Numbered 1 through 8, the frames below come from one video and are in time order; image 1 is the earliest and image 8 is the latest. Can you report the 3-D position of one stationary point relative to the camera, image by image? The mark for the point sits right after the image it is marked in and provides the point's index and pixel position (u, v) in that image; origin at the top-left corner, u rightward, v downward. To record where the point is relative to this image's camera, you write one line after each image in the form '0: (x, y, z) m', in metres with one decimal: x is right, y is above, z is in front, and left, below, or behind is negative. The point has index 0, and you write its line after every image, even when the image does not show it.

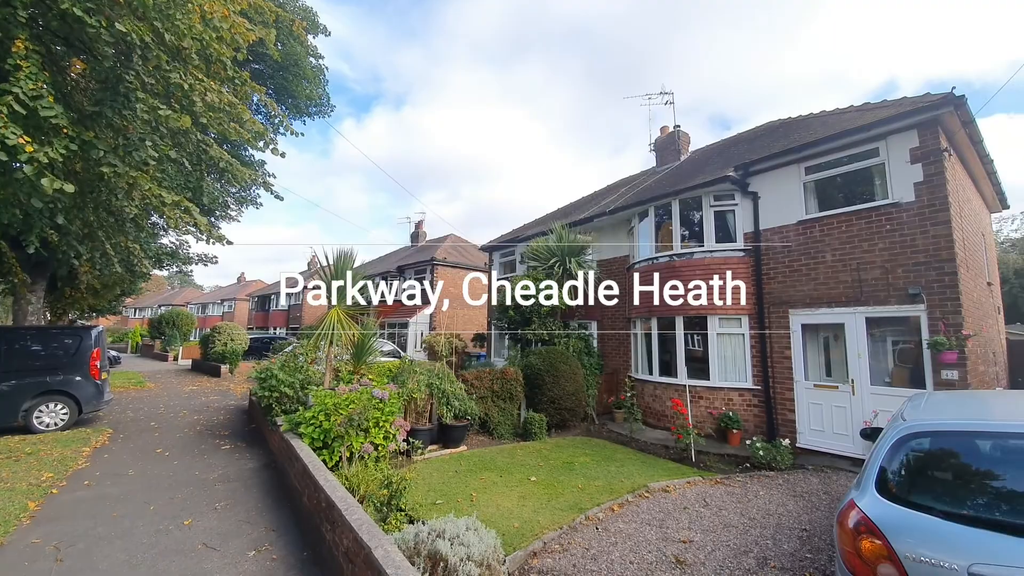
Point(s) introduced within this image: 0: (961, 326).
0: (+7.1, -0.6, +6.4) m
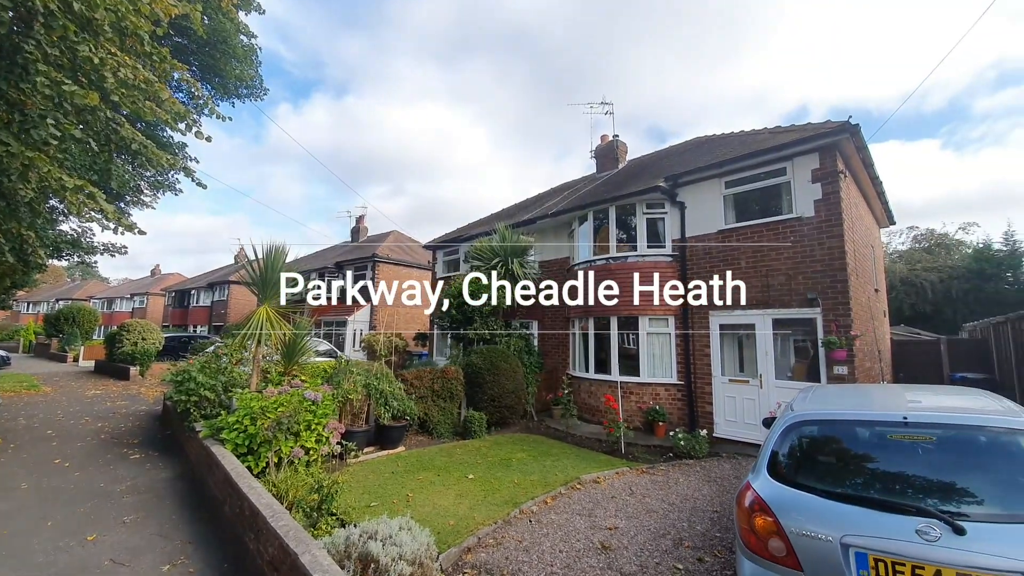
0: (+6.1, -0.7, +7.4) m
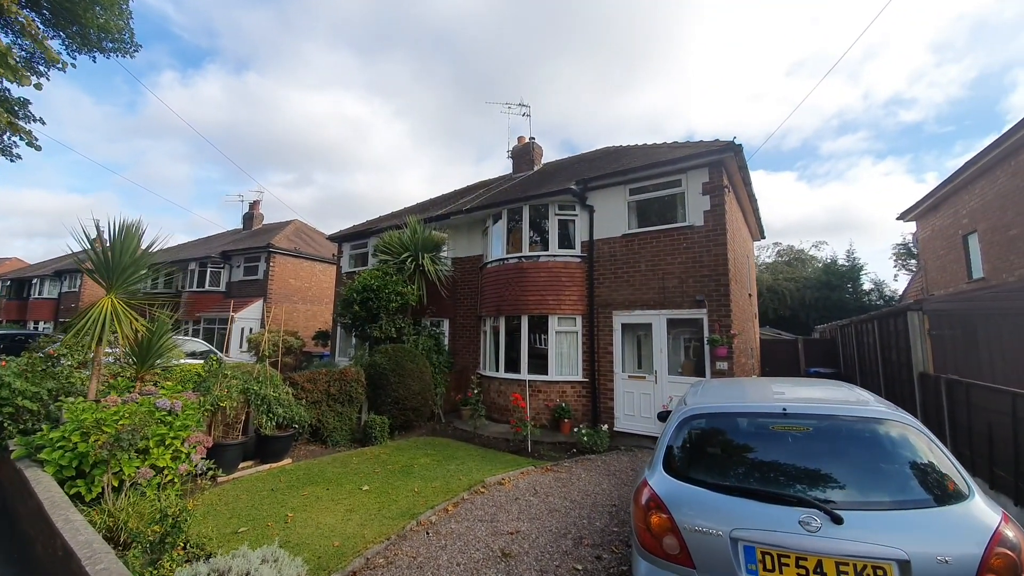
0: (+4.3, -0.8, +8.2) m
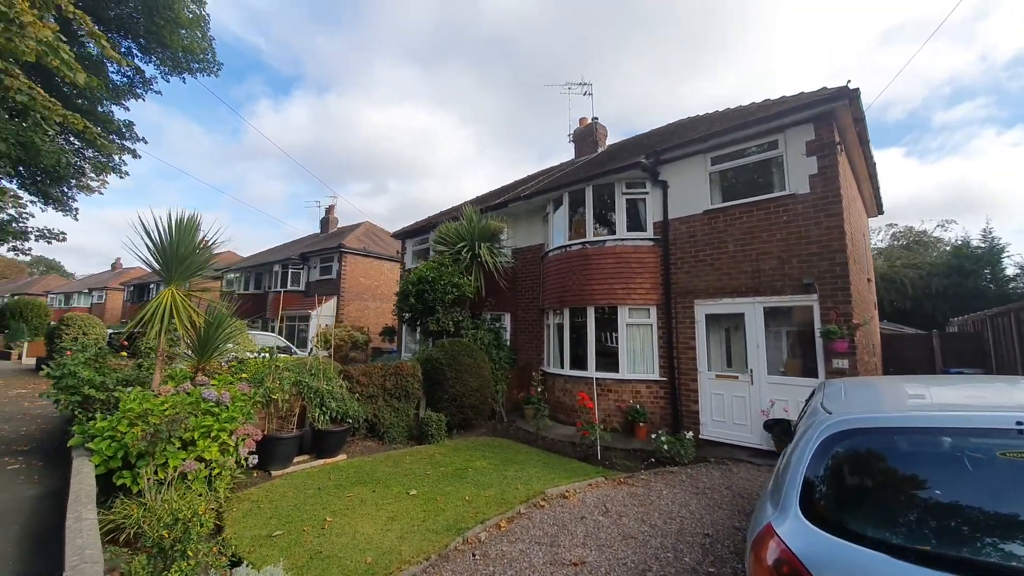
0: (+5.4, -0.4, +6.6) m
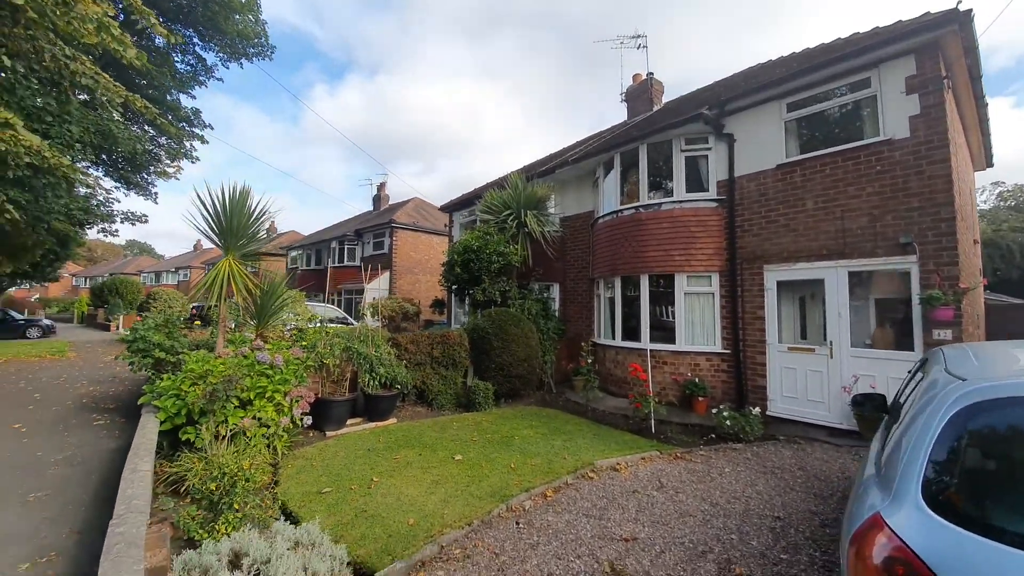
0: (+6.1, +0.1, +5.6) m
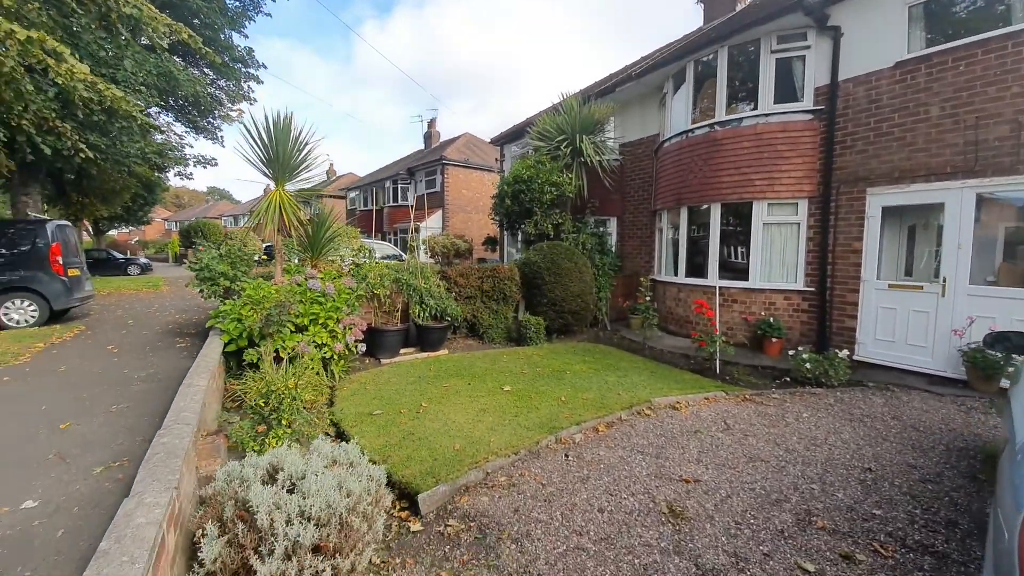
0: (+6.7, +1.0, +4.3) m
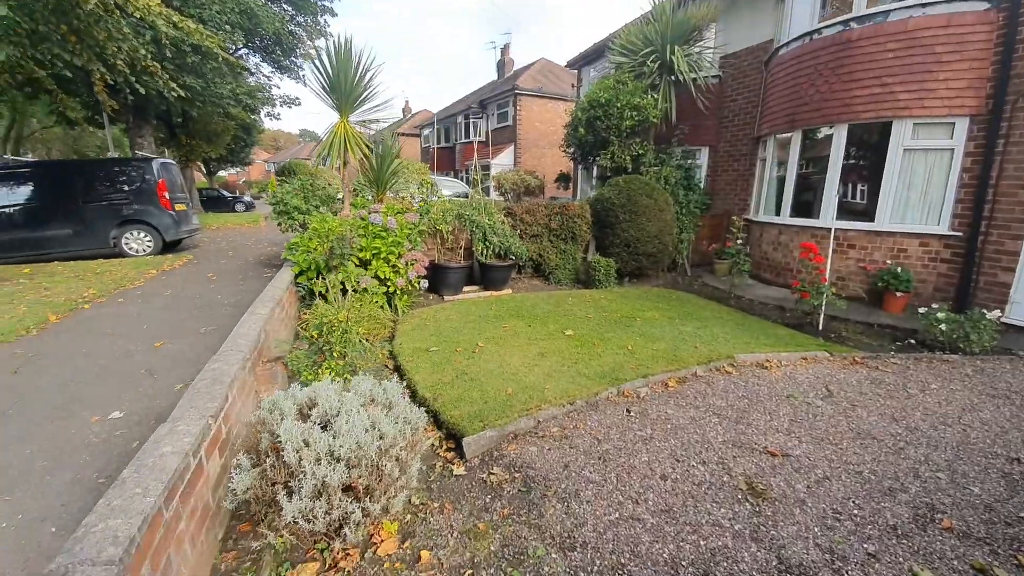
0: (+7.2, +1.3, +2.5) m
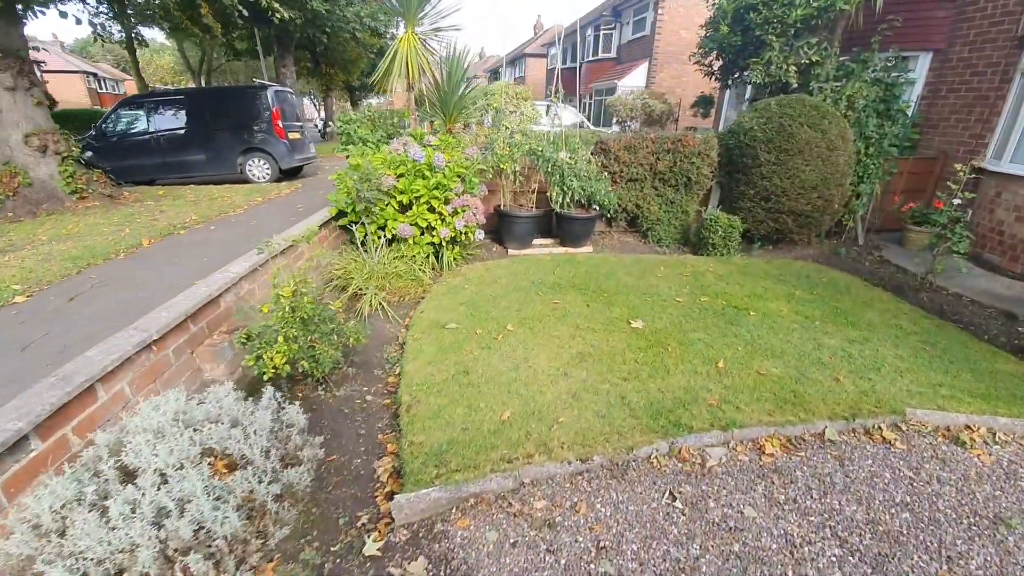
0: (+6.8, +0.4, -0.7) m
